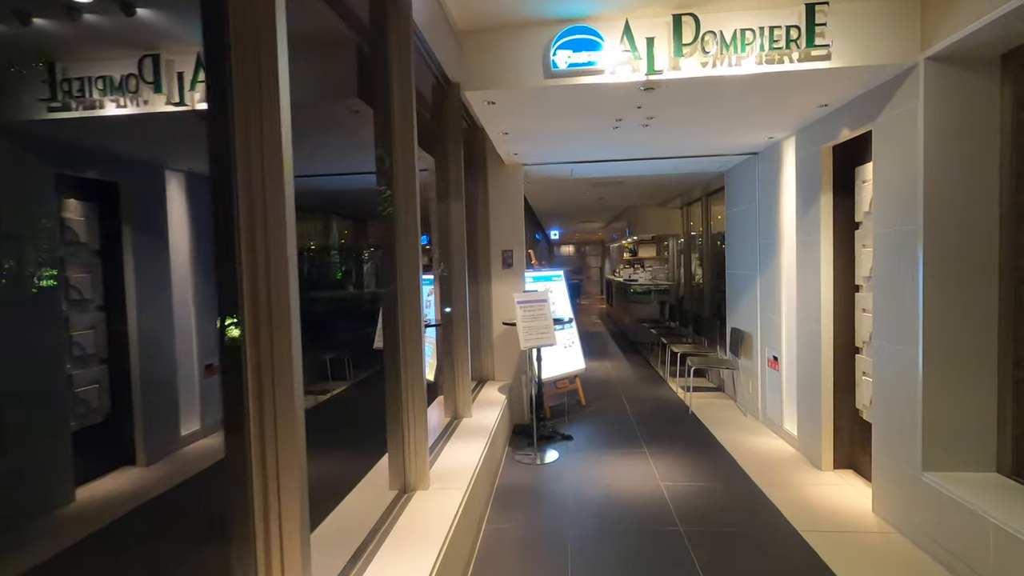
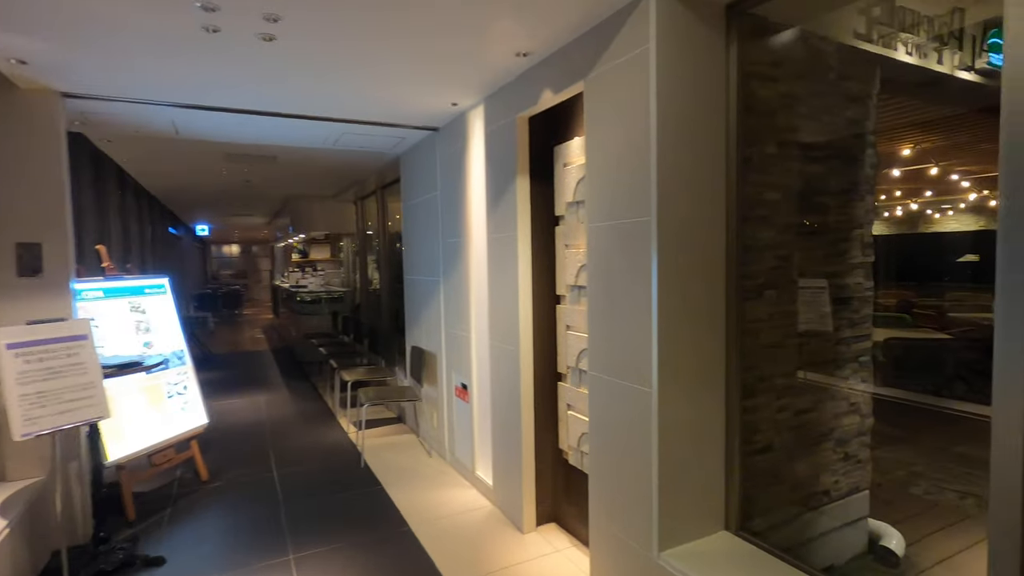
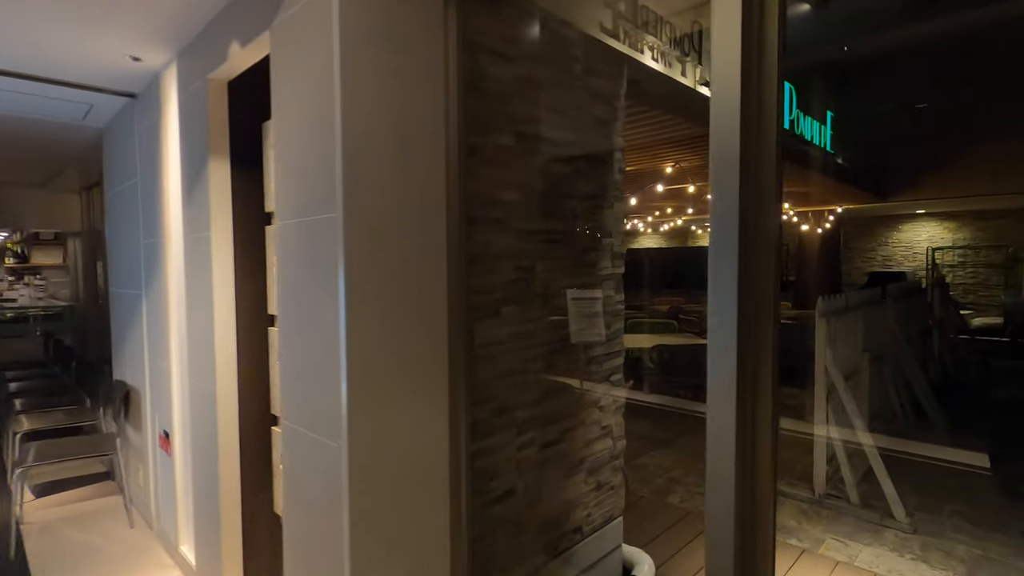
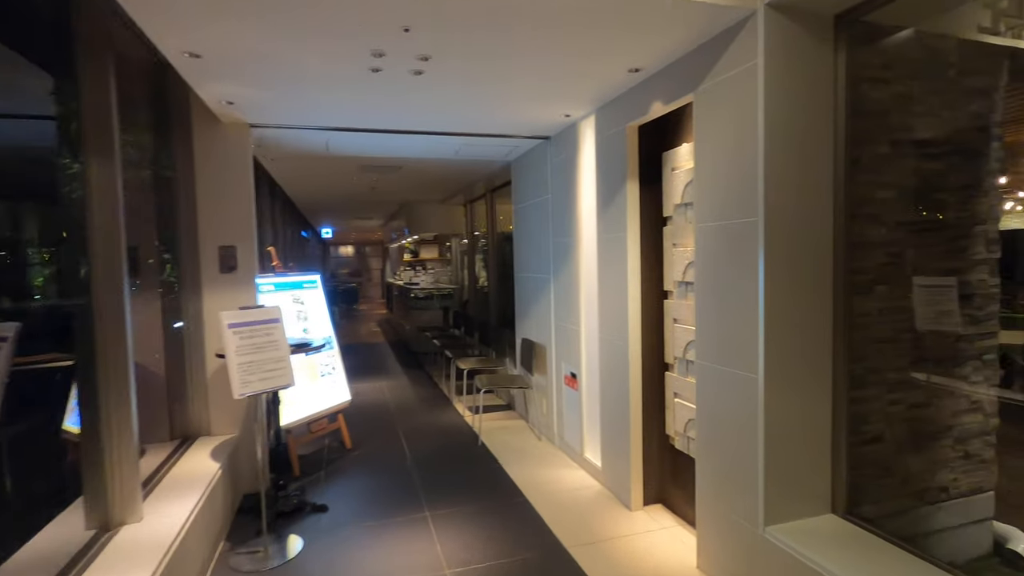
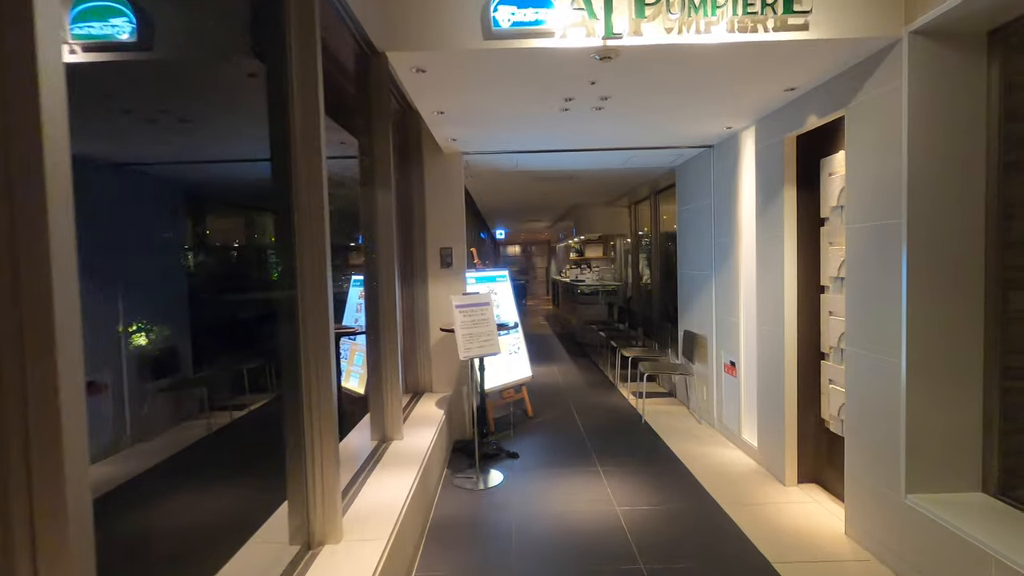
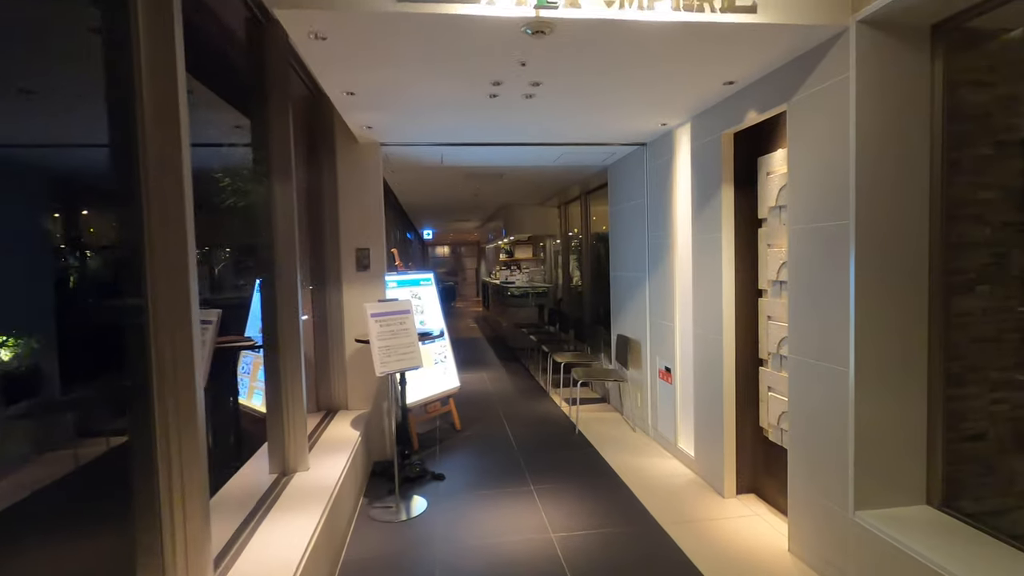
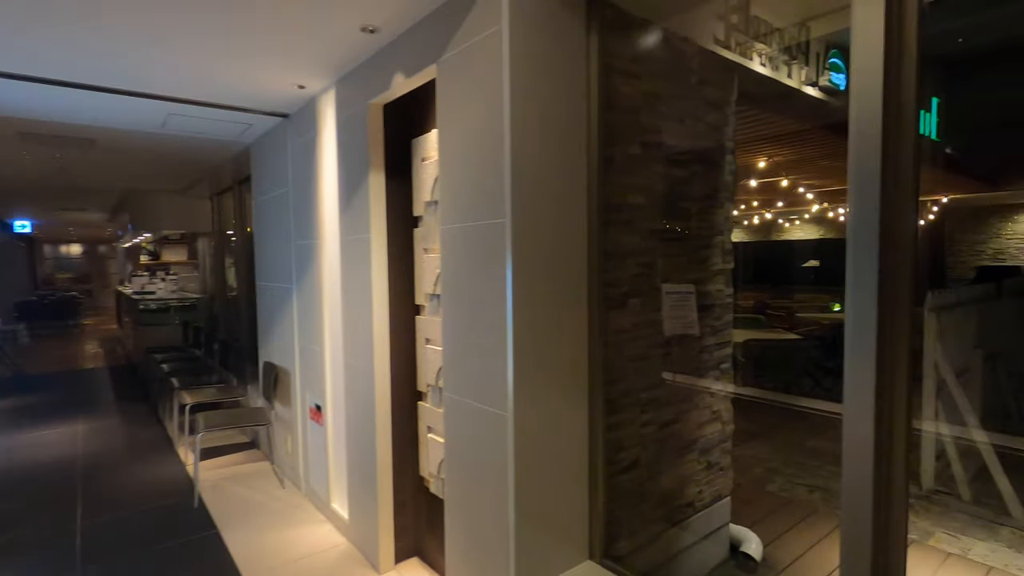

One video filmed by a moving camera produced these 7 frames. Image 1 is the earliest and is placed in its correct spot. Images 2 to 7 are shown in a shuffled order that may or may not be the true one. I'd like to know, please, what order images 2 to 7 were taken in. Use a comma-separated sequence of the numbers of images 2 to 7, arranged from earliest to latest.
5, 6, 4, 2, 7, 3
